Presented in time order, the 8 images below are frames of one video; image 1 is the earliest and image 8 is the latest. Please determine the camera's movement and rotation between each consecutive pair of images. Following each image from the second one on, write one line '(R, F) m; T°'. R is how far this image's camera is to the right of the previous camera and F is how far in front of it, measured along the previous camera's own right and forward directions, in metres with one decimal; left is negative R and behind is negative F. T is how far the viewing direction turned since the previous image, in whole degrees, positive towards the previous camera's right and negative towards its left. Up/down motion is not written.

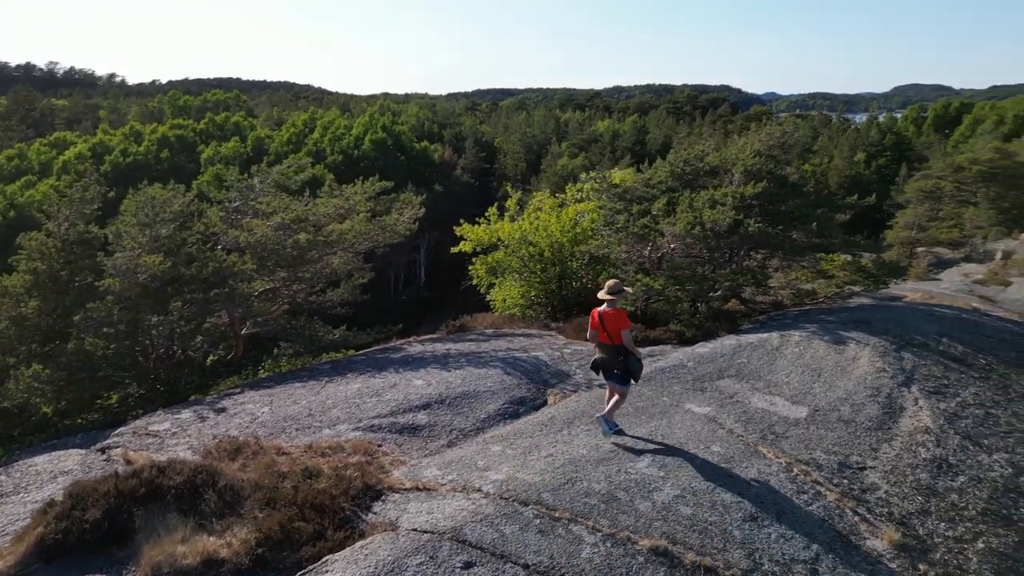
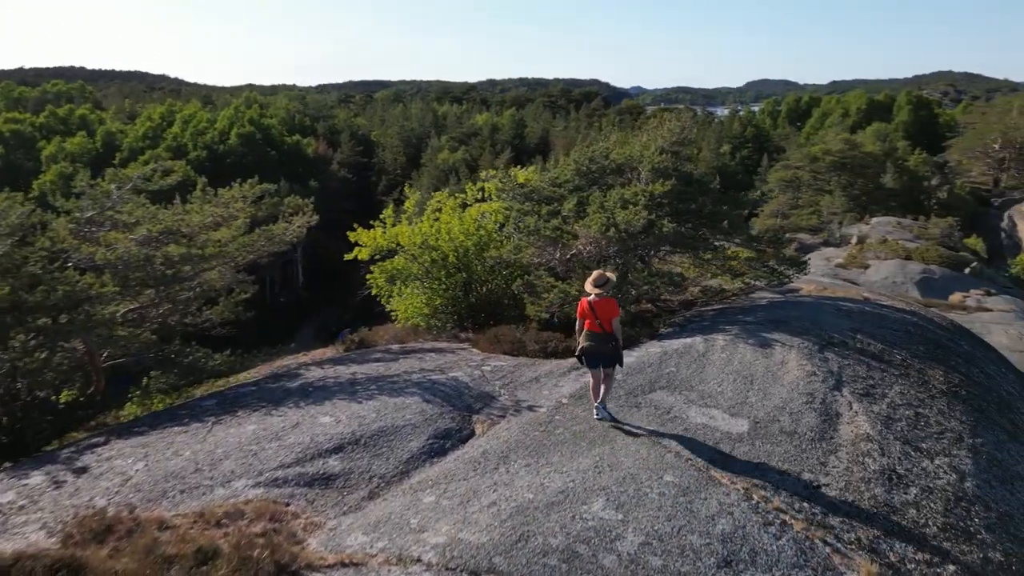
(-0.4, +0.9) m; +9°
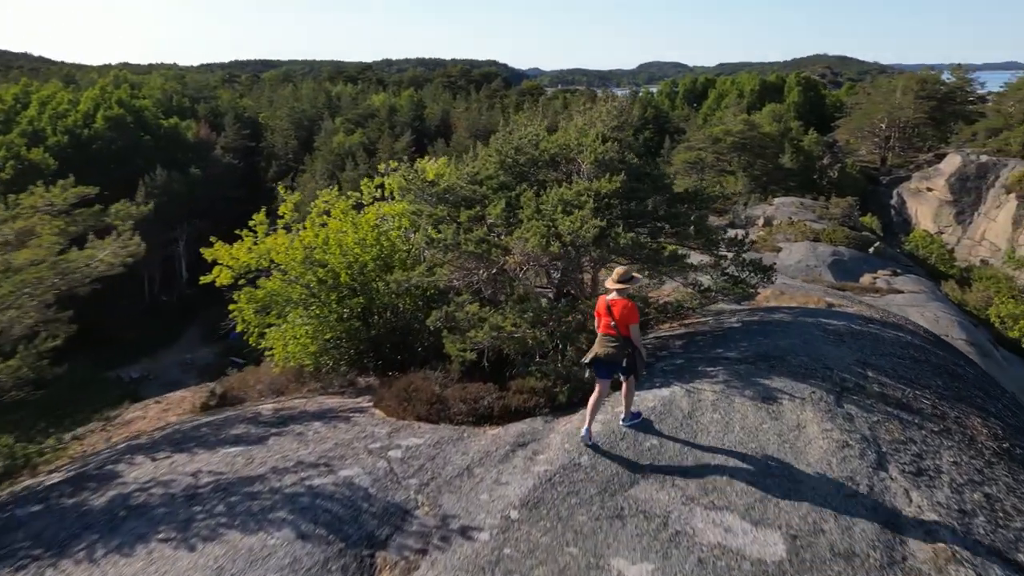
(-0.1, +2.8) m; +7°
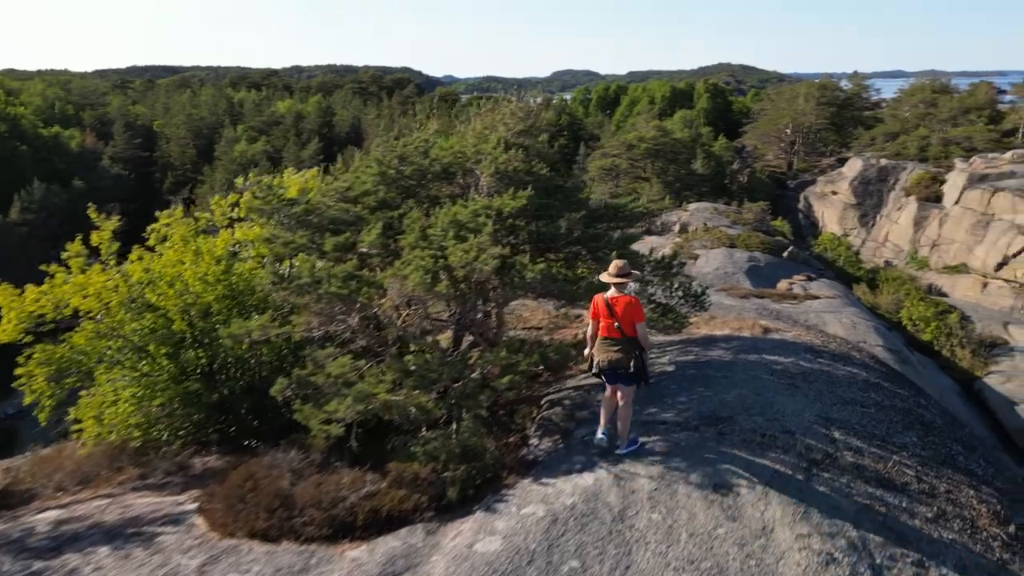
(+0.4, +2.0) m; +6°
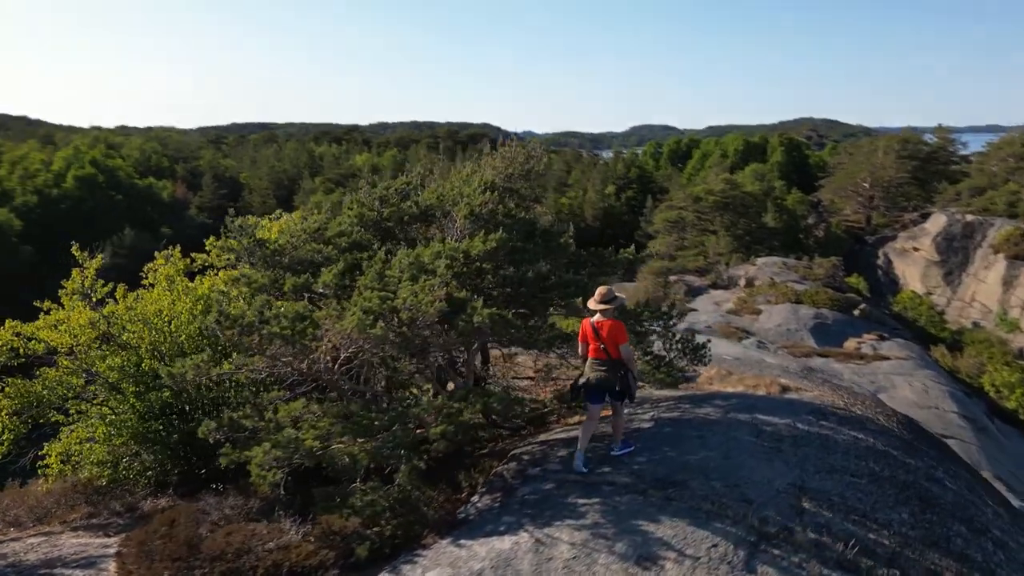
(+1.1, +0.4) m; -6°
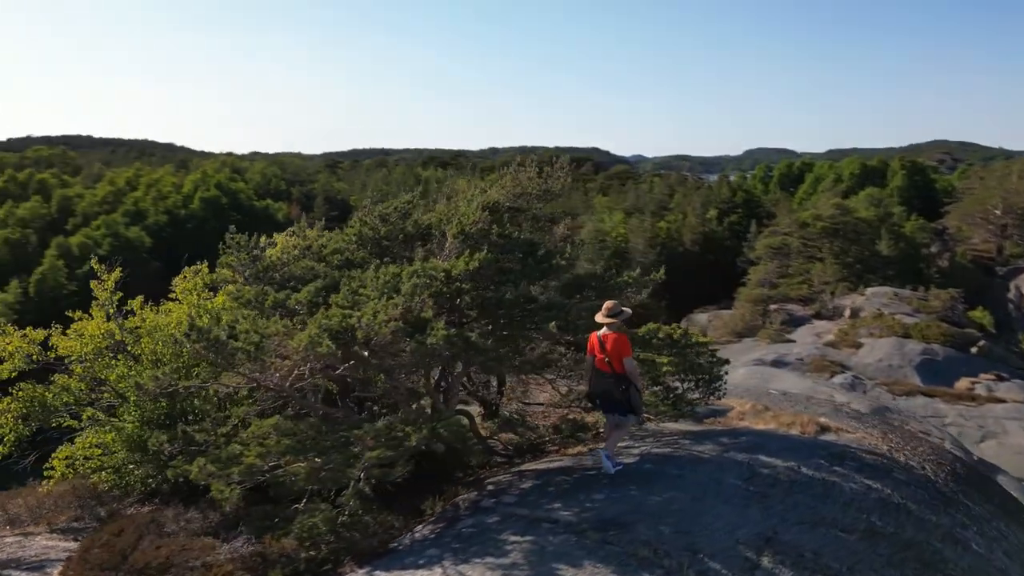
(+1.3, +0.3) m; -8°
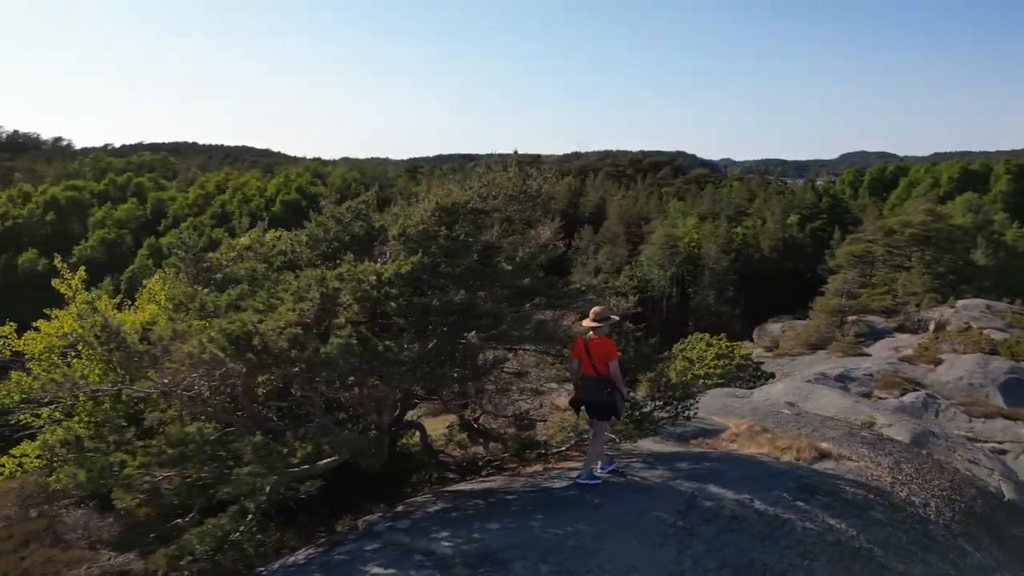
(+1.5, +0.6) m; -6°
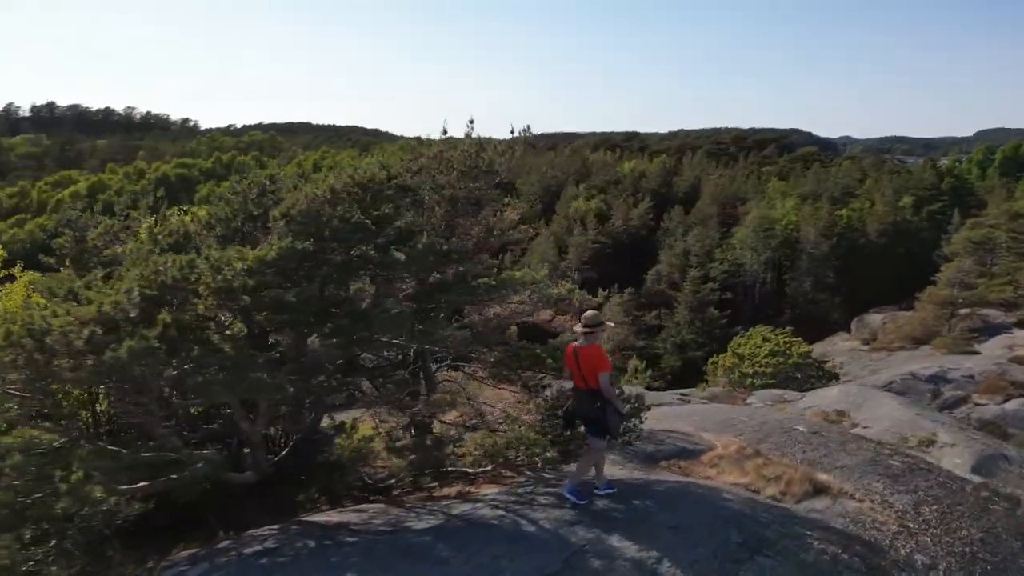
(+1.8, +1.4) m; -8°
